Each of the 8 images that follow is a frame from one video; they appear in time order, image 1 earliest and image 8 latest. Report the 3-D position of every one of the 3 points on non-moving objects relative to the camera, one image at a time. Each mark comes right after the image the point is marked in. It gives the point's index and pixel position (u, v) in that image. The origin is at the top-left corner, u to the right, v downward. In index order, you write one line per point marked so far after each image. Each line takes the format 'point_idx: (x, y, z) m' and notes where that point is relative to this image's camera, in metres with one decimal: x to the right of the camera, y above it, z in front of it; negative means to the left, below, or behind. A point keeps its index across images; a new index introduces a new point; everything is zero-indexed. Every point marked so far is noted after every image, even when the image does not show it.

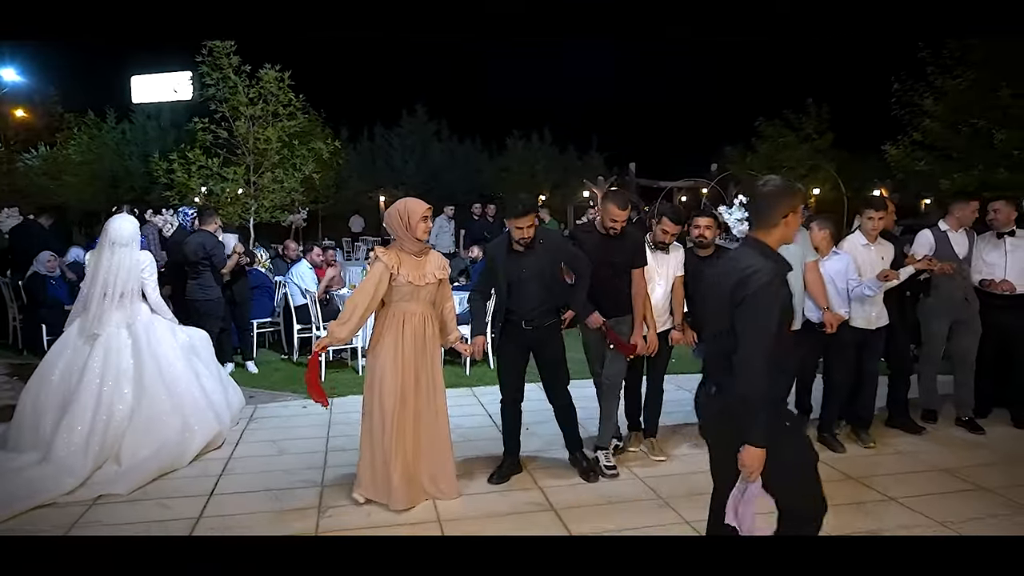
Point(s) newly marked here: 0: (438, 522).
0: (-0.3, -1.1, +3.5) m
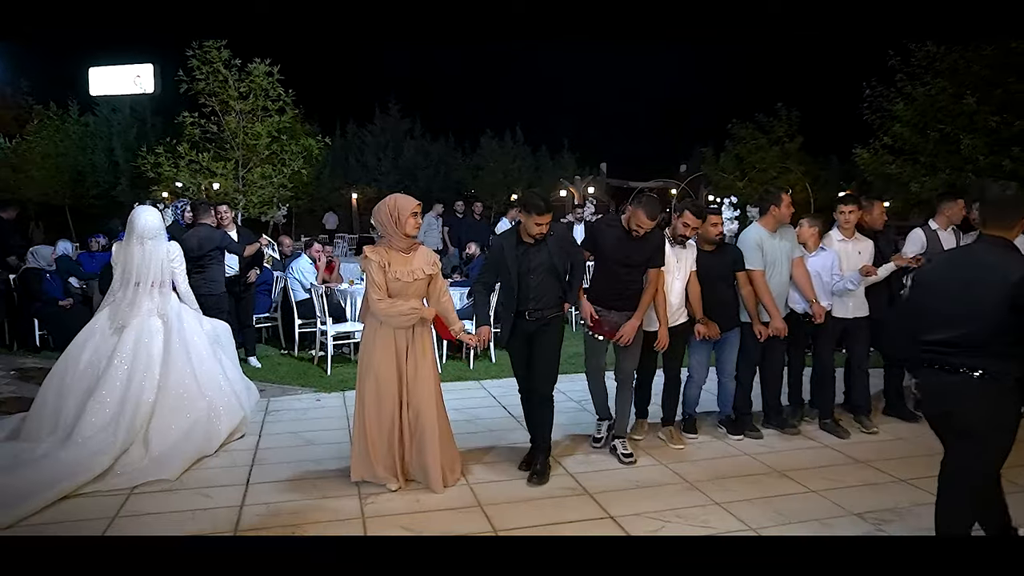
0: (-0.1, -1.1, +3.7) m
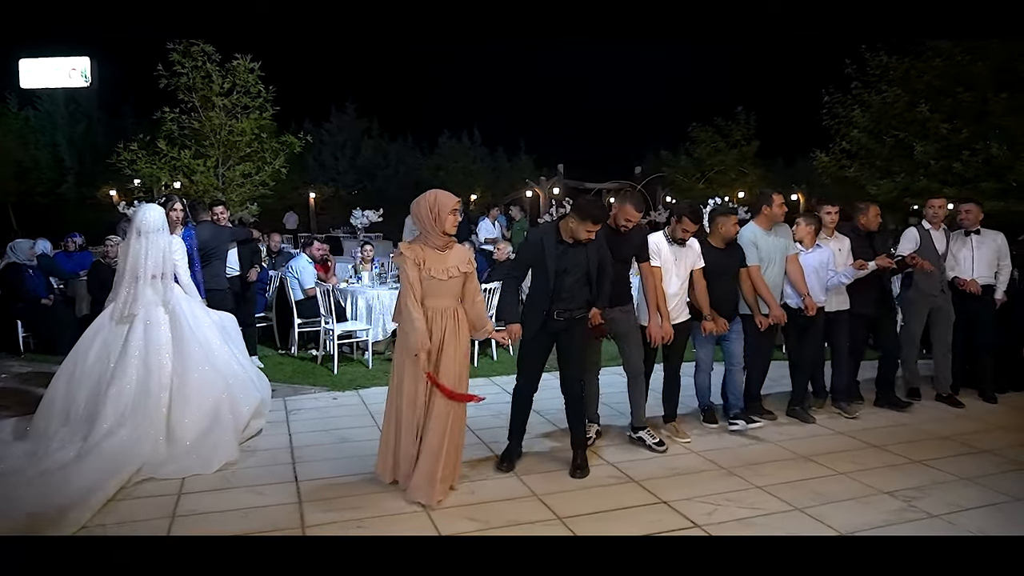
0: (+0.1, -1.1, +3.8) m
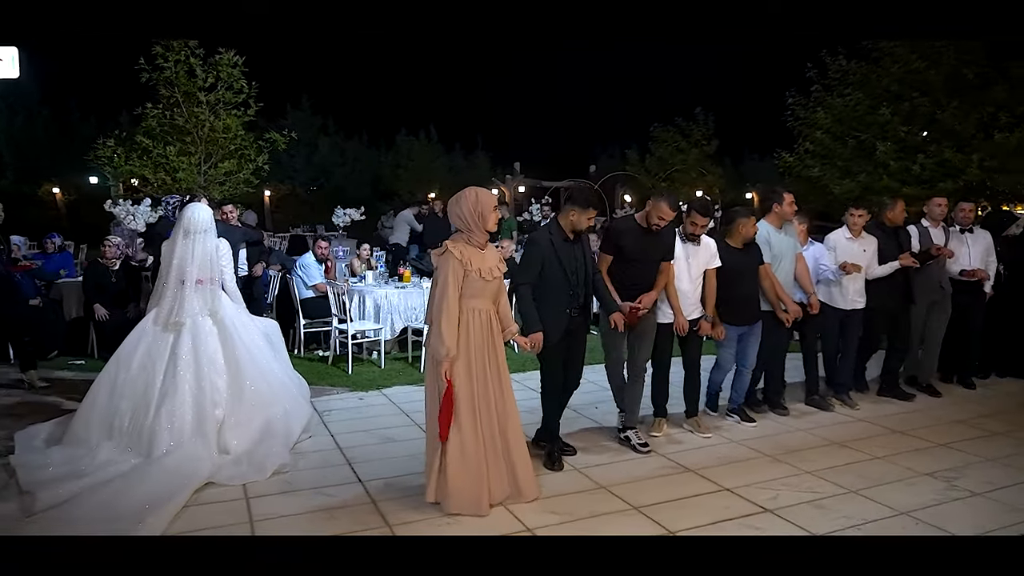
0: (+0.5, -1.1, +3.9) m
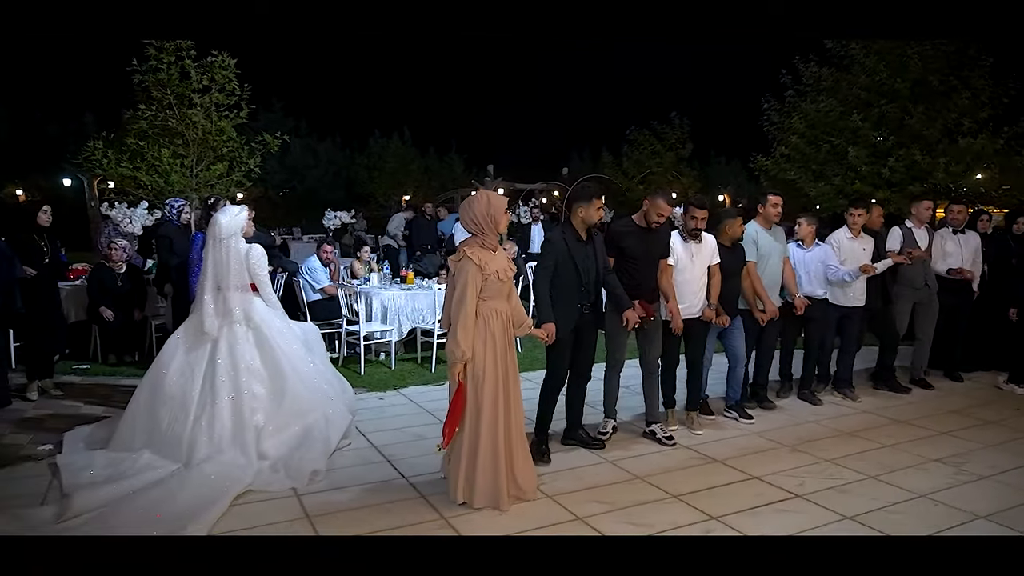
0: (+0.7, -1.1, +4.1) m
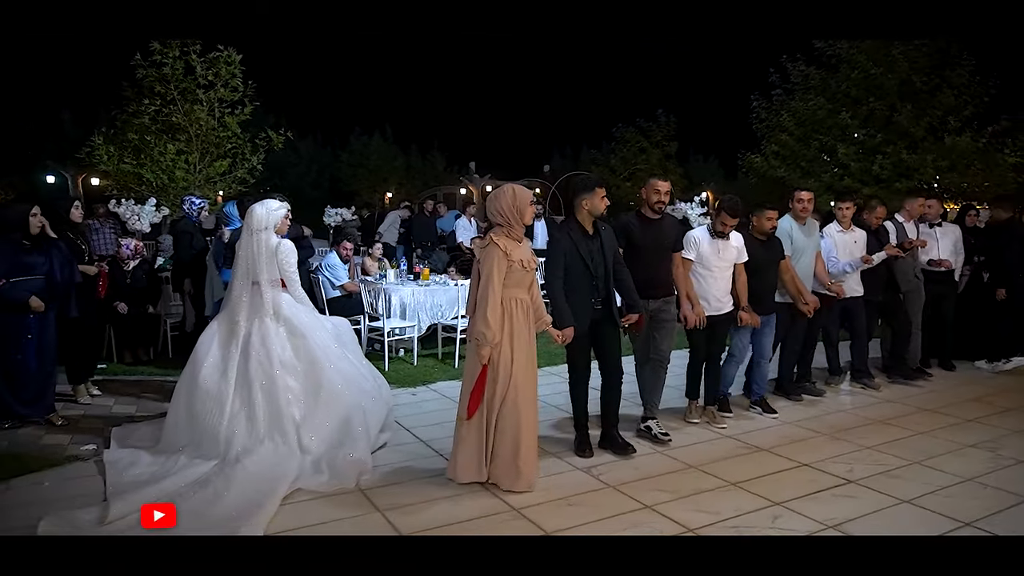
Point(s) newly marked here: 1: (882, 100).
0: (+1.0, -1.0, +4.2) m
1: (+6.7, +3.4, +13.3) m
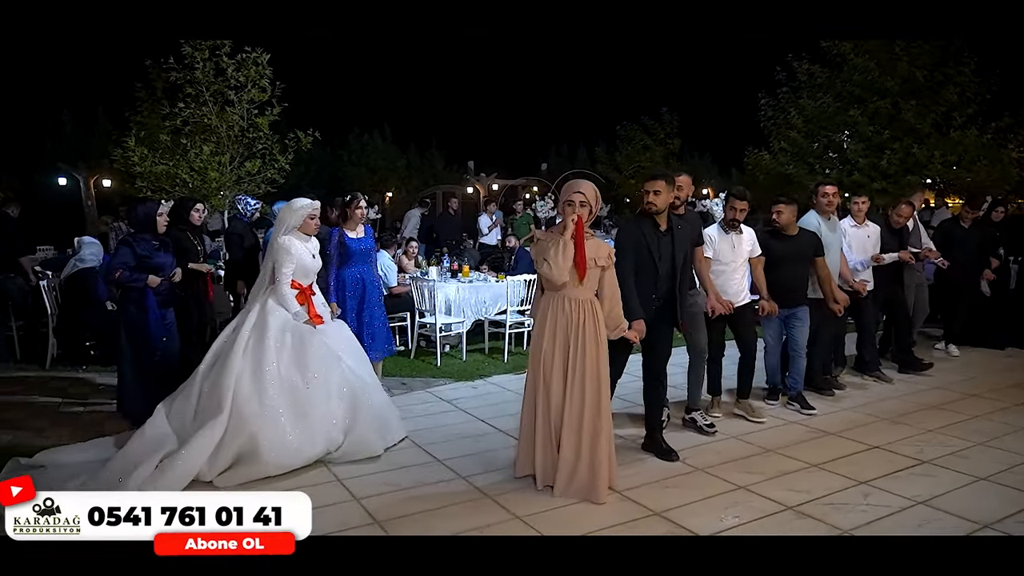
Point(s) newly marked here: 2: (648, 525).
0: (+1.5, -1.0, +4.4) m
1: (+7.0, +3.5, +13.6) m
2: (+0.6, -1.1, +3.4) m
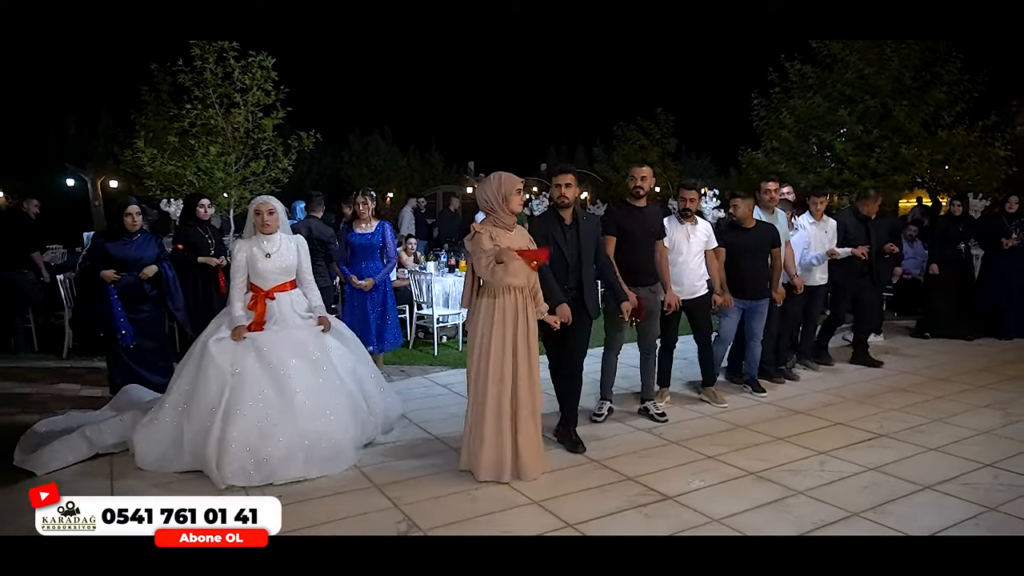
0: (+1.5, -0.9, +4.7) m
1: (+6.9, +3.6, +13.9) m
2: (+0.6, -1.0, +3.7) m
